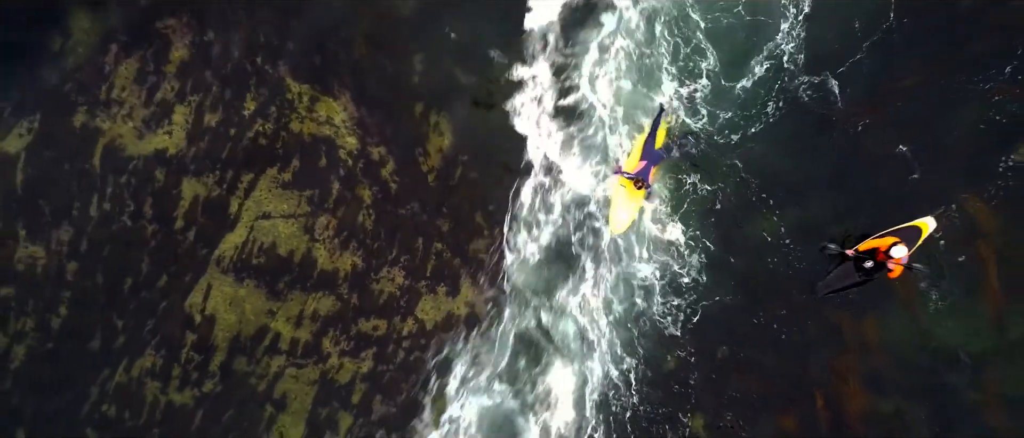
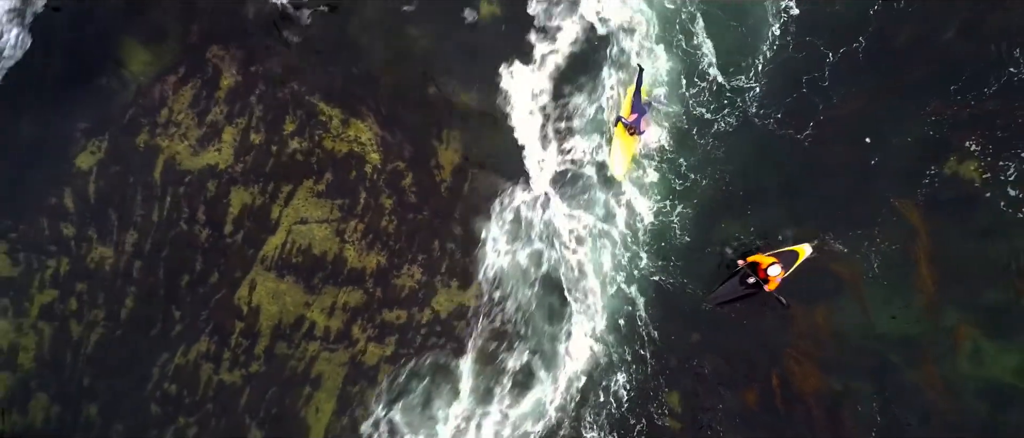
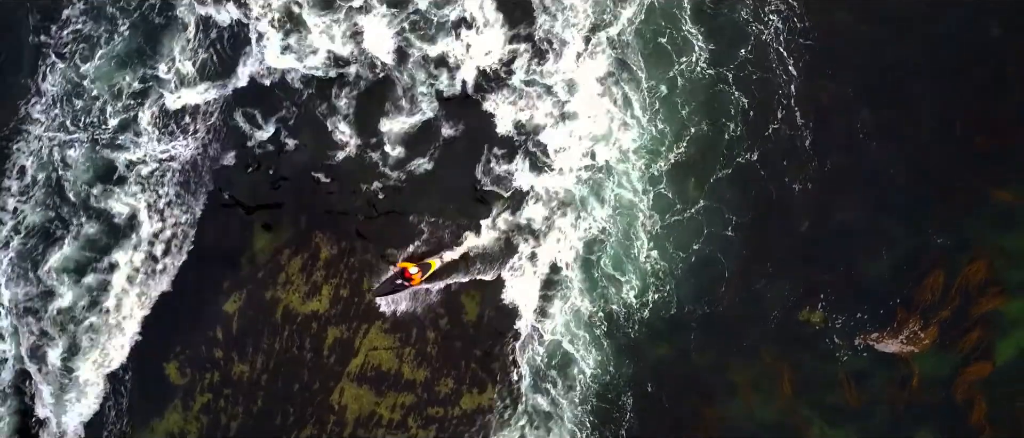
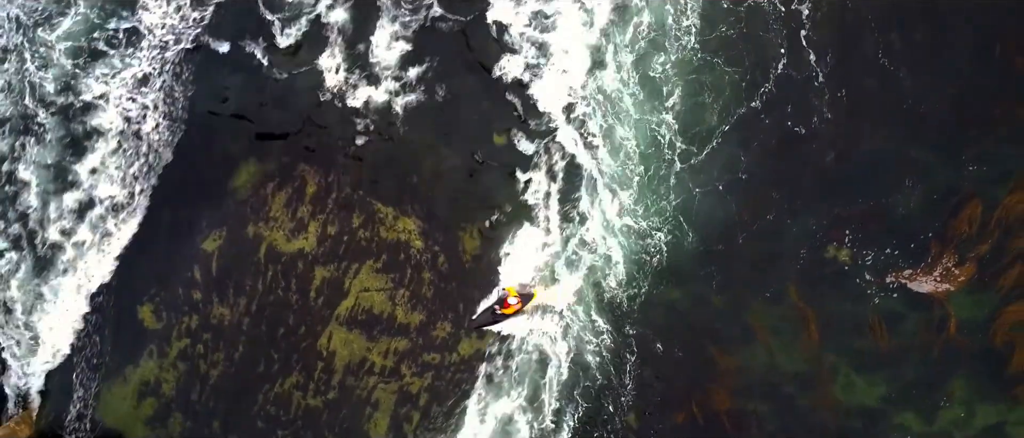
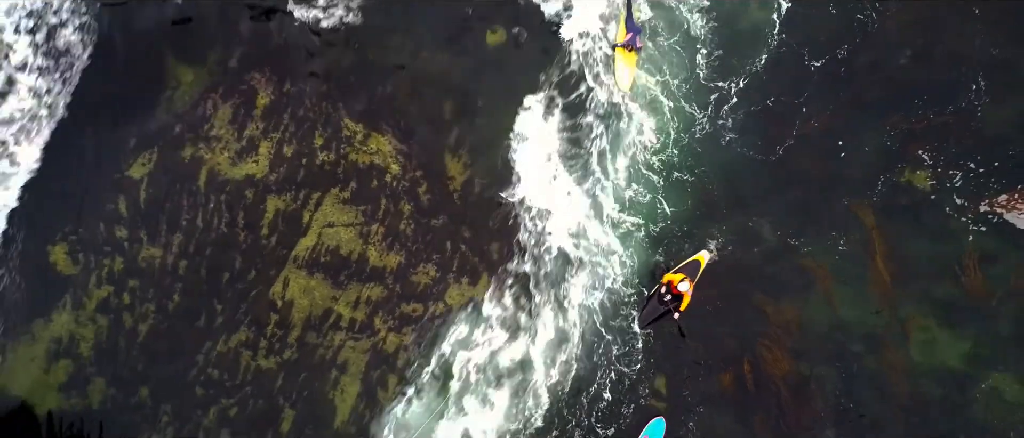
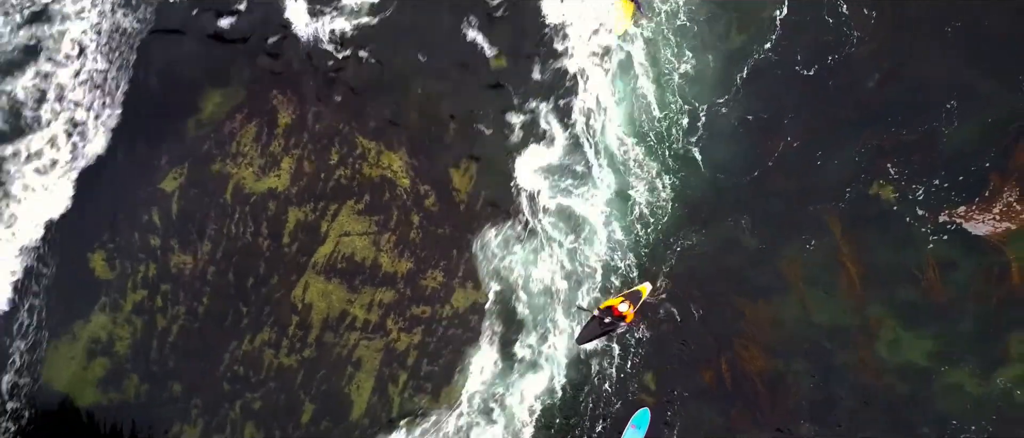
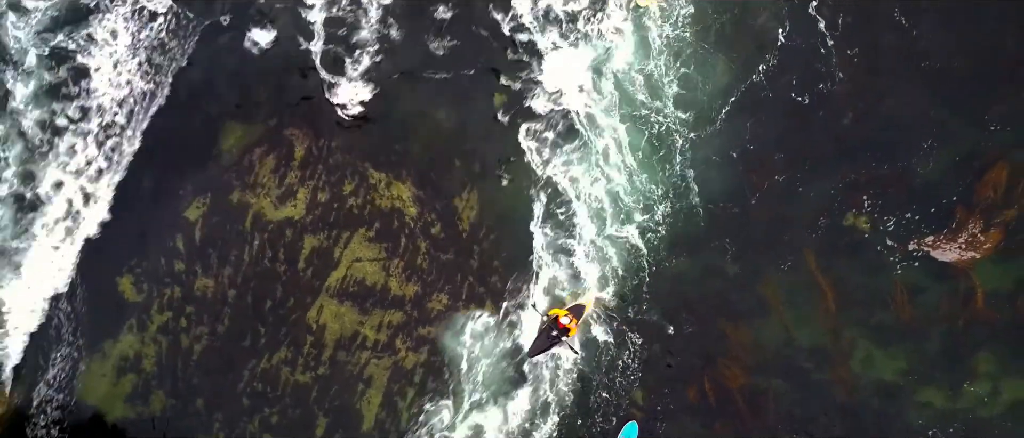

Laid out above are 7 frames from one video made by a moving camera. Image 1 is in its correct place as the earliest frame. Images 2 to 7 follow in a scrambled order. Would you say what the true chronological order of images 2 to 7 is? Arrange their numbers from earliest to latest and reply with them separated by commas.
2, 5, 6, 7, 4, 3
